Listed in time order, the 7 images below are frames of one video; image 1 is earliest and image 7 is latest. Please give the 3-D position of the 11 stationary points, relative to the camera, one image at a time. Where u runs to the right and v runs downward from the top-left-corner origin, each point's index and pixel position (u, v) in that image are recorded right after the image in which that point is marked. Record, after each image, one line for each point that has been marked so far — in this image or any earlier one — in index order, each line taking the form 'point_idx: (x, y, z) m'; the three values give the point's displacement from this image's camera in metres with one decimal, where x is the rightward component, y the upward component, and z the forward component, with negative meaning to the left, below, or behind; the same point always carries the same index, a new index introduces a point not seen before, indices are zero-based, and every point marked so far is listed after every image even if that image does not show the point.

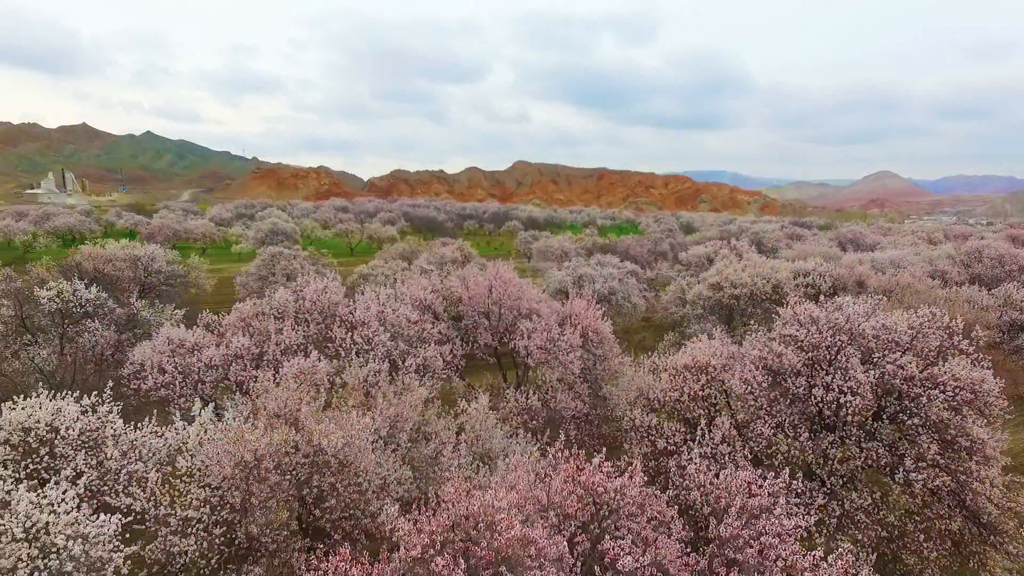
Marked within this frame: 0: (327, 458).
0: (-6.6, -6.3, +18.1) m
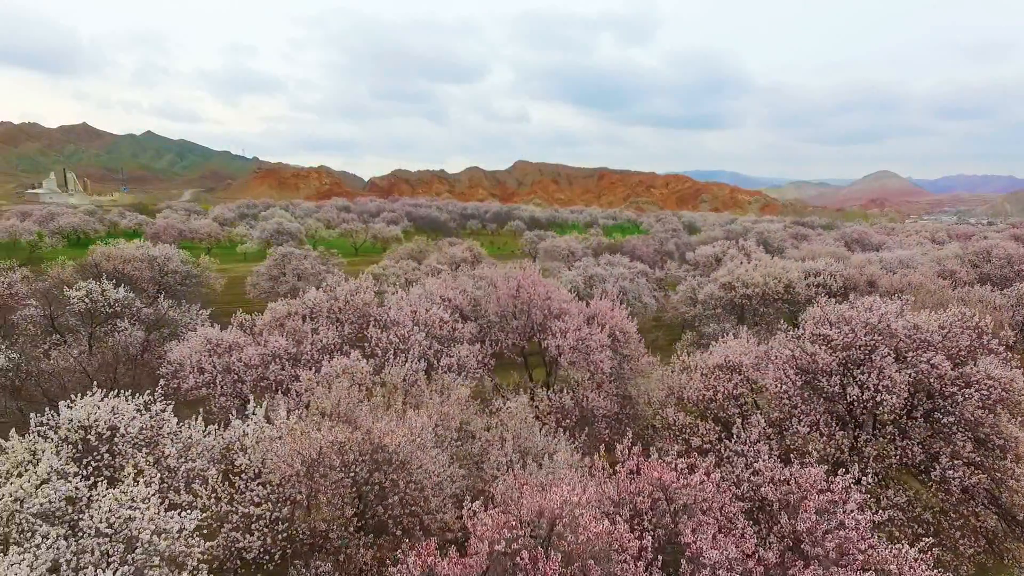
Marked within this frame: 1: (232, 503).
0: (-4.5, -6.4, +18.4) m
1: (-10.5, -8.1, +18.4) m
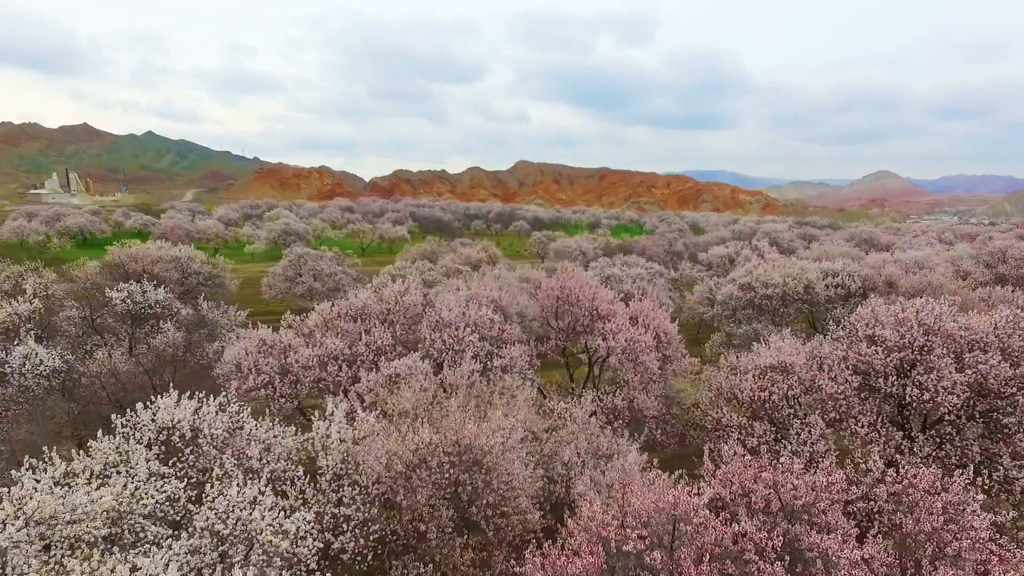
0: (-1.2, -6.5, +18.5) m
1: (-7.2, -8.2, +18.5) m
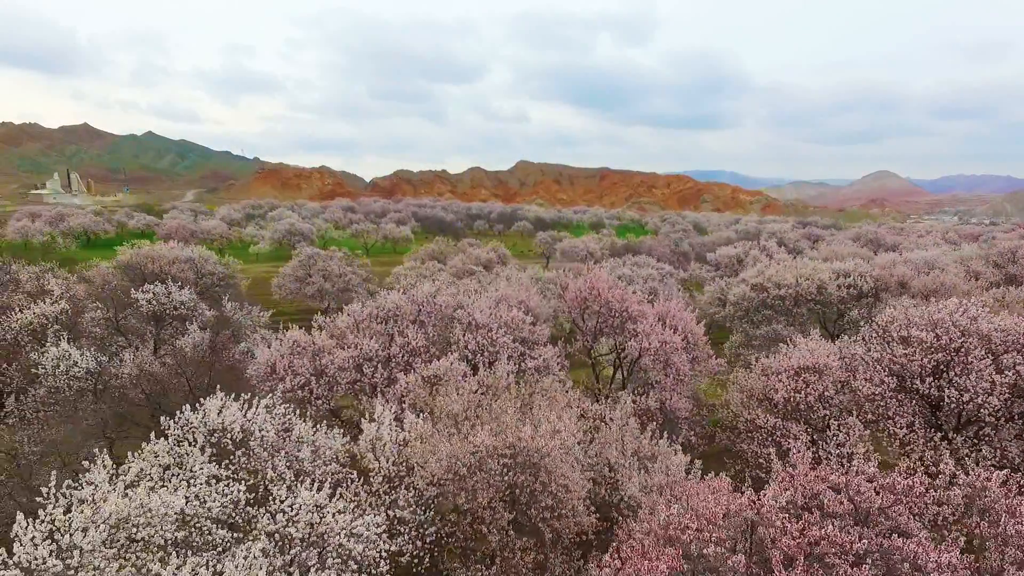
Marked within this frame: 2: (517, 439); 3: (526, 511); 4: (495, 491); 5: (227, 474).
0: (+0.9, -6.5, +18.5) m
1: (-5.1, -8.3, +18.5) m
2: (+0.4, -5.9, +18.8) m
3: (+0.6, -8.4, +18.3) m
4: (-0.6, -7.5, +17.9) m
5: (-10.8, -7.1, +18.5) m
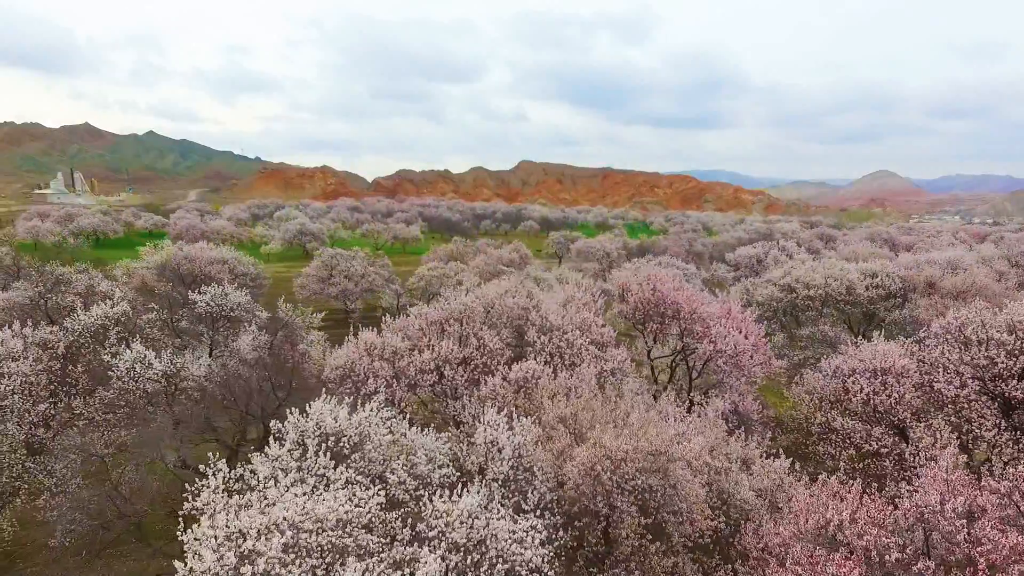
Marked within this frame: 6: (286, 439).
0: (+5.6, -6.7, +18.5) m
1: (-0.3, -8.4, +18.5) m
2: (+5.2, -6.0, +18.7) m
3: (+5.3, -8.6, +18.3) m
4: (+4.1, -7.6, +17.8) m
5: (-6.1, -7.2, +18.4) m
6: (-9.2, -6.0, +19.6) m
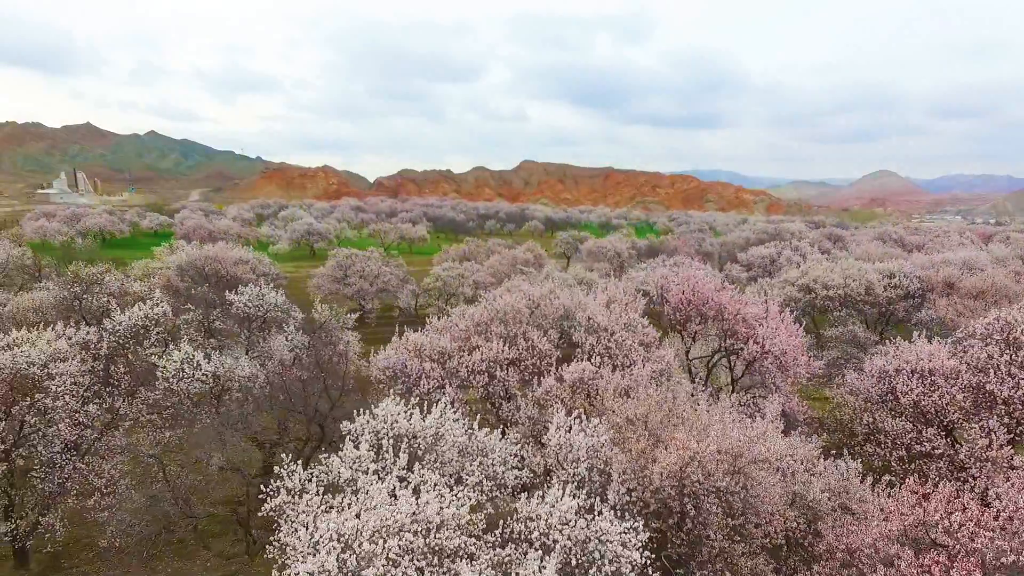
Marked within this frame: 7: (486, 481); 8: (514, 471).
0: (+8.6, -6.7, +18.5) m
1: (+2.7, -8.5, +18.5) m
2: (+8.2, -6.1, +18.7) m
3: (+8.3, -8.6, +18.3) m
4: (+7.2, -7.7, +17.8) m
5: (-3.0, -7.2, +18.4) m
6: (-6.1, -6.1, +19.6) m
7: (-1.2, -7.4, +18.8) m
8: (-0.1, -7.4, +19.9) m
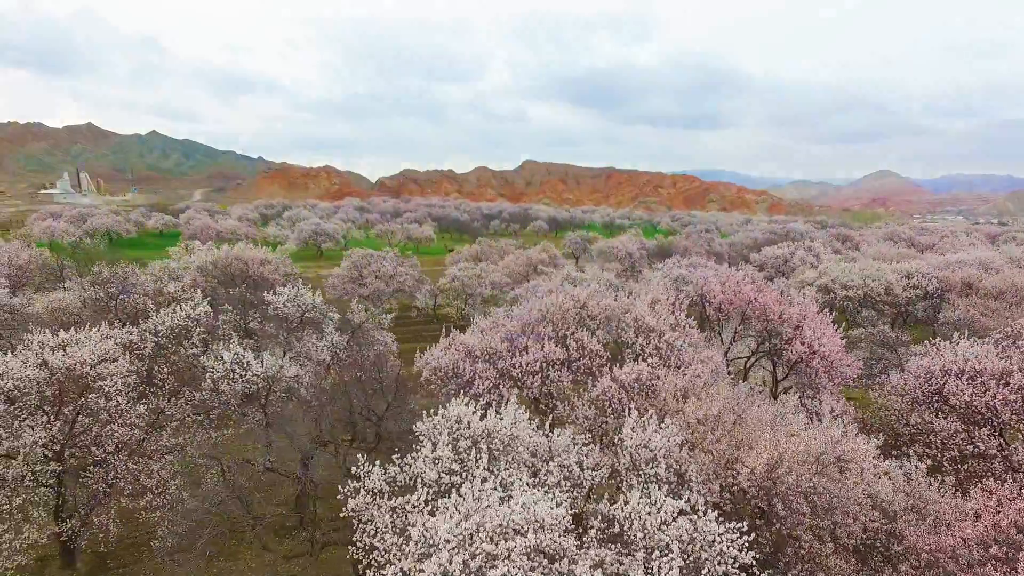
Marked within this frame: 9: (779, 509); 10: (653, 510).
0: (+11.7, -6.8, +18.5) m
1: (+5.8, -8.5, +18.5) m
2: (+11.3, -6.1, +18.8) m
3: (+11.4, -8.7, +18.3) m
4: (+10.2, -7.7, +17.8) m
5: (+0.1, -7.3, +18.5) m
6: (-3.0, -6.1, +19.7) m
7: (+1.9, -7.4, +18.8) m
8: (+3.0, -7.4, +19.9) m
9: (+9.3, -8.1, +17.8) m
10: (+3.8, -7.7, +16.8) m
